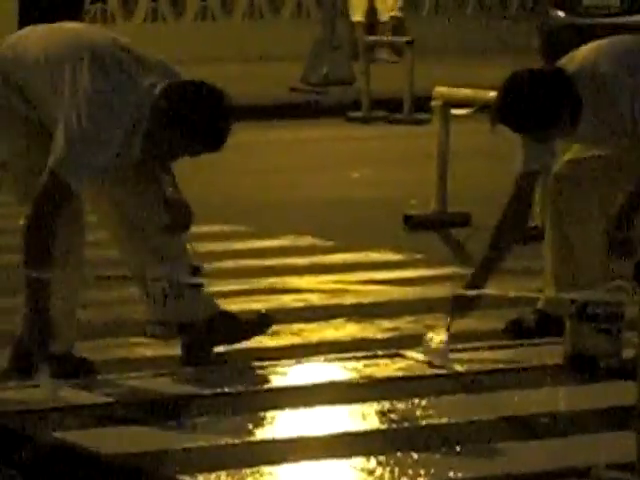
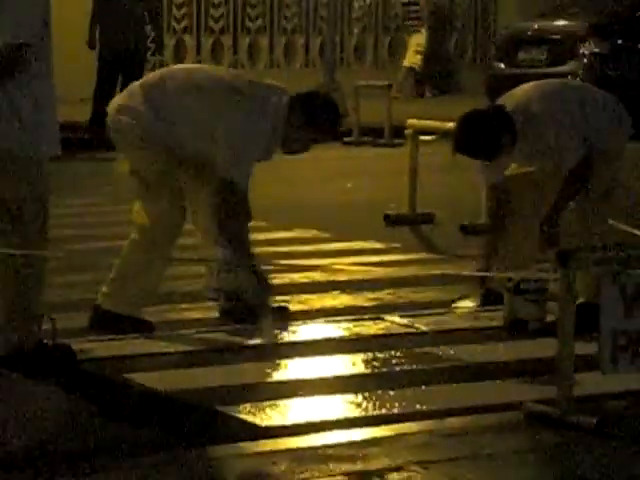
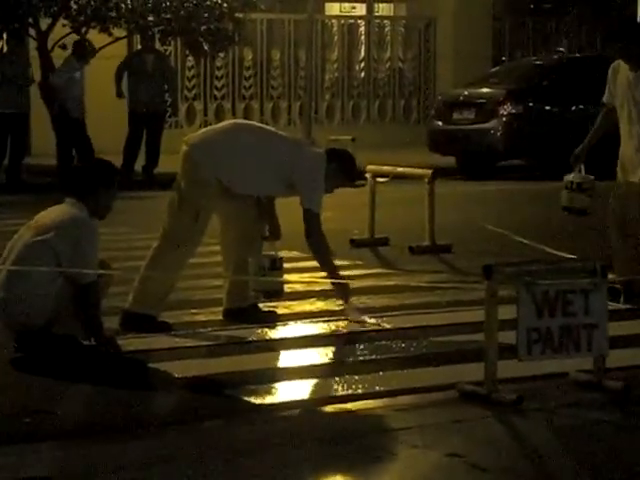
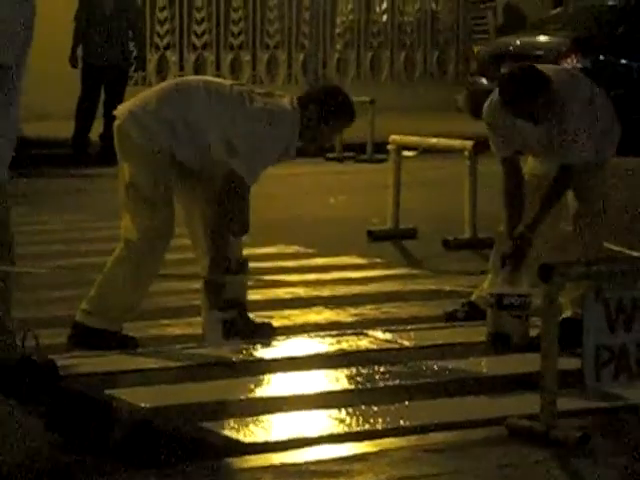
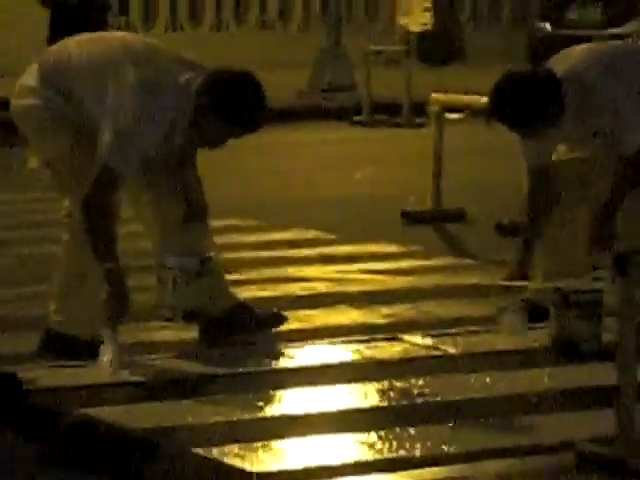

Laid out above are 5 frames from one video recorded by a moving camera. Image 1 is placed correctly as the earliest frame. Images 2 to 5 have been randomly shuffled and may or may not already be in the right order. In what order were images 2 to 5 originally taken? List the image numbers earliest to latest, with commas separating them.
5, 2, 4, 3
